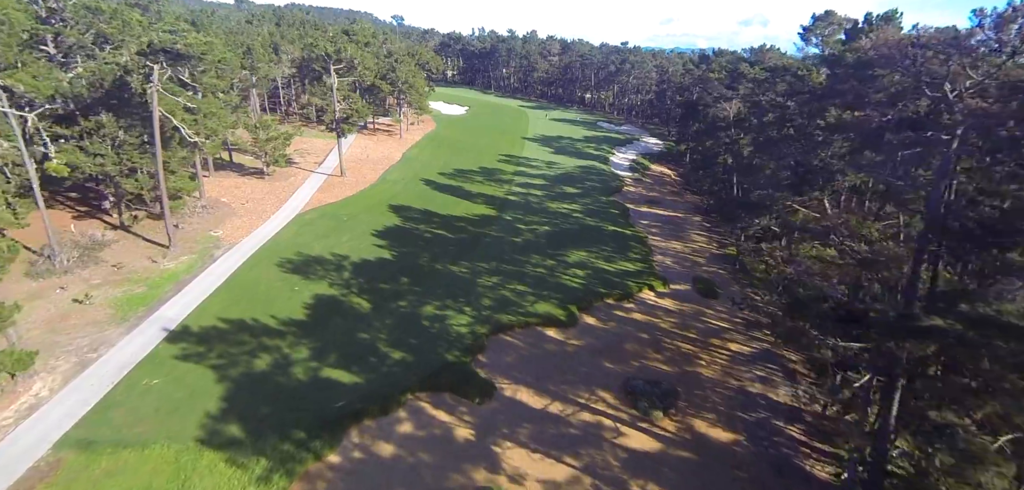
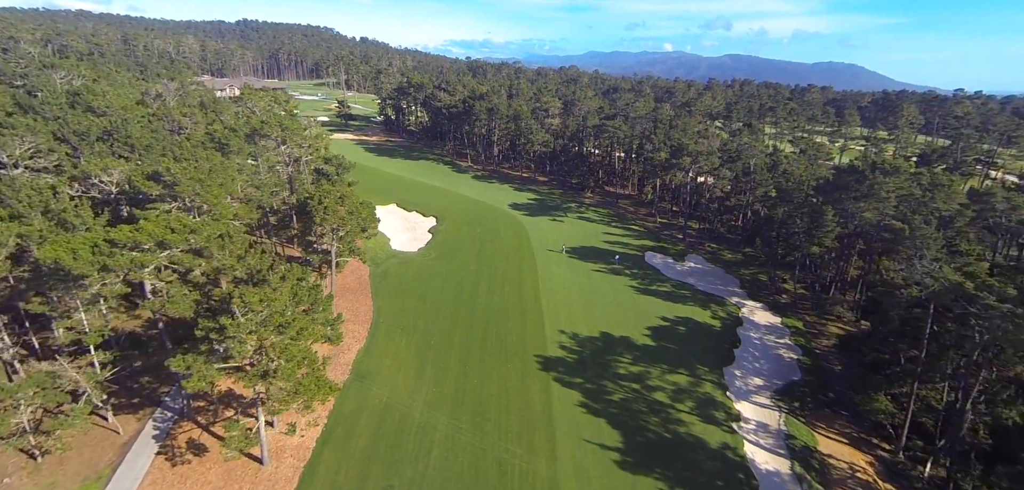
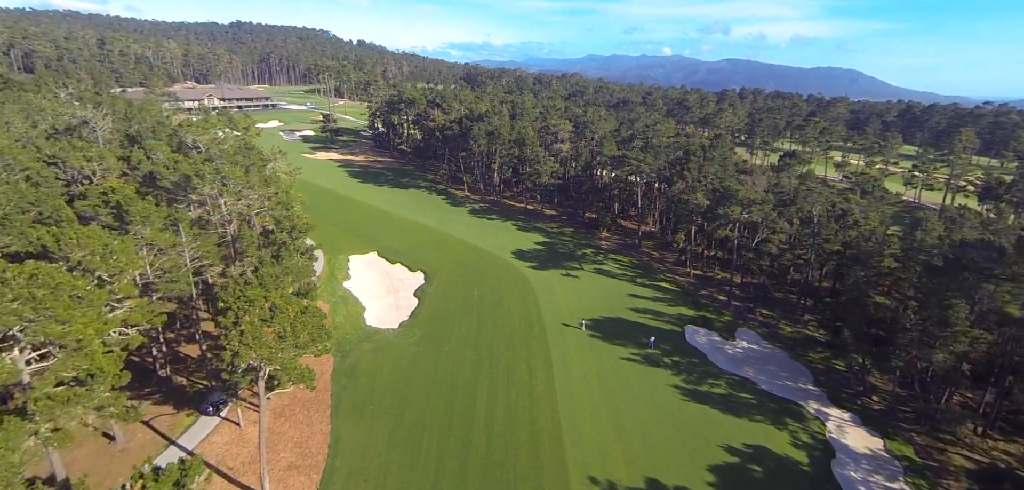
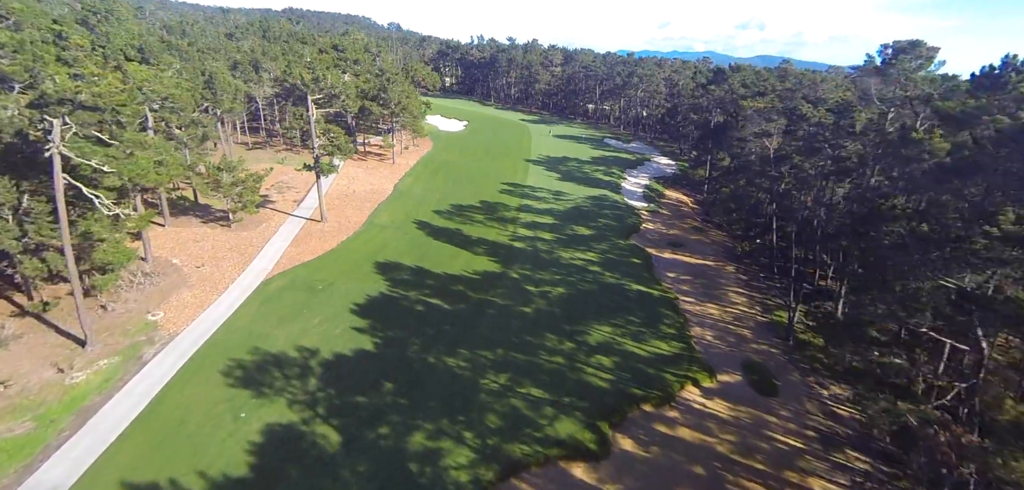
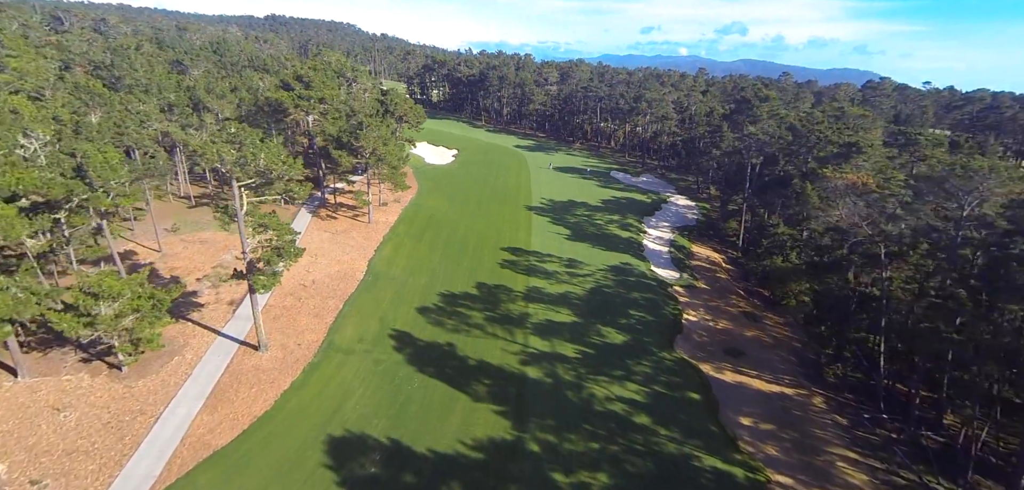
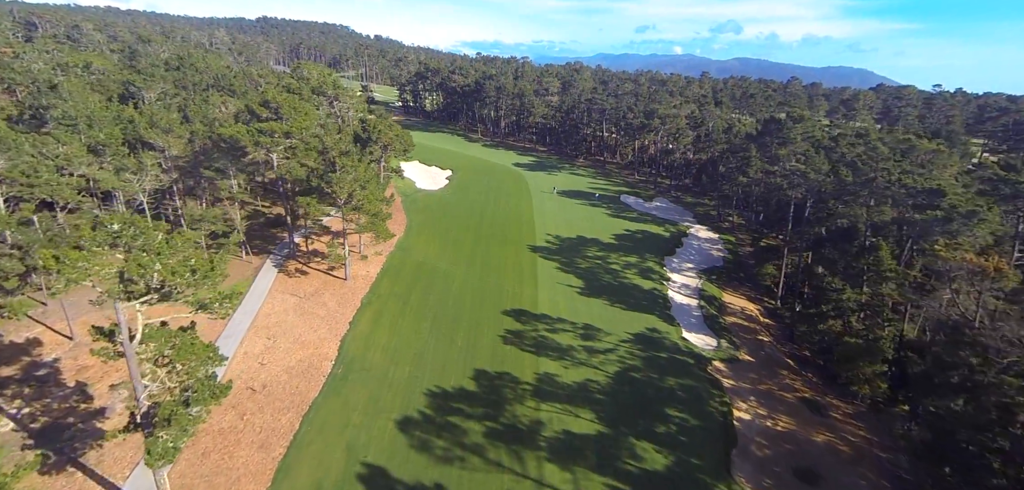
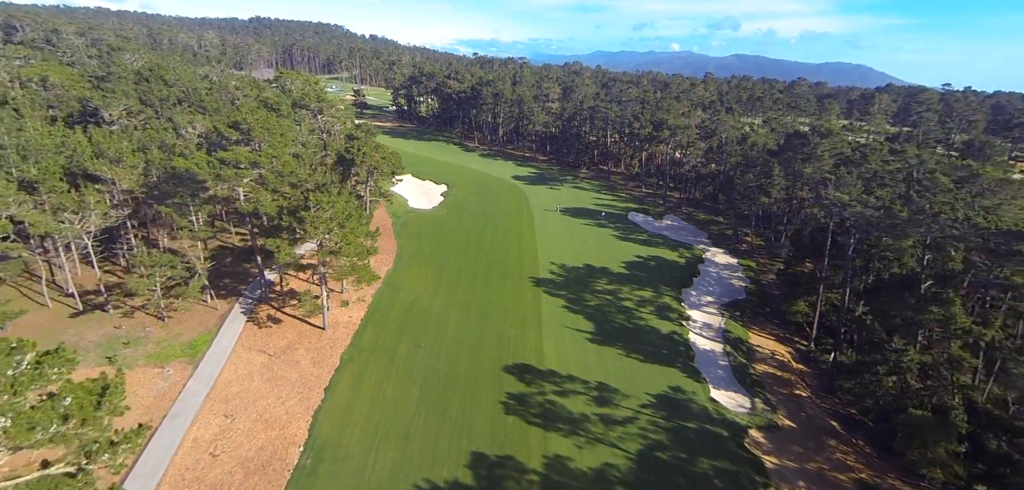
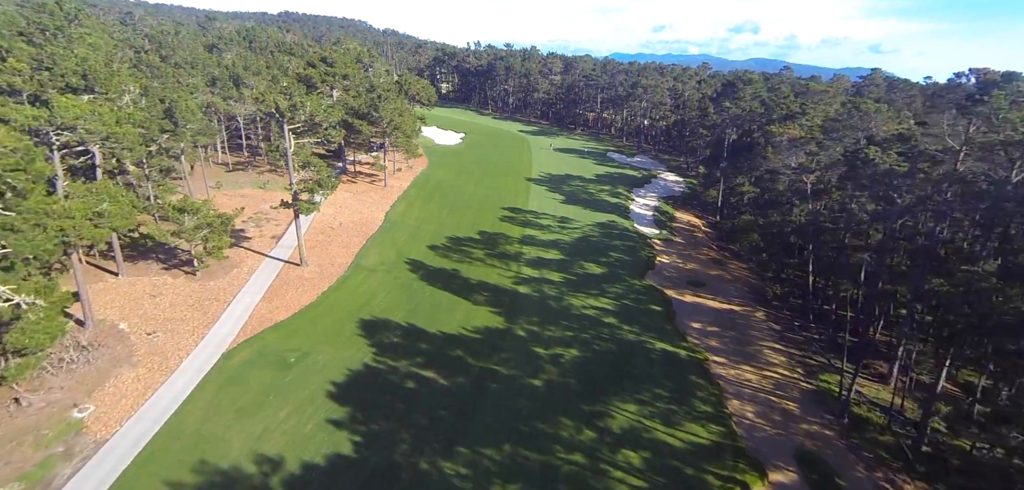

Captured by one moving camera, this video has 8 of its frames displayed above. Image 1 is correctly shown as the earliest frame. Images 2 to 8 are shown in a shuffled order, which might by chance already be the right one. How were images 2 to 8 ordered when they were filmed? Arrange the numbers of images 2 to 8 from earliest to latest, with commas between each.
4, 8, 5, 6, 7, 2, 3
